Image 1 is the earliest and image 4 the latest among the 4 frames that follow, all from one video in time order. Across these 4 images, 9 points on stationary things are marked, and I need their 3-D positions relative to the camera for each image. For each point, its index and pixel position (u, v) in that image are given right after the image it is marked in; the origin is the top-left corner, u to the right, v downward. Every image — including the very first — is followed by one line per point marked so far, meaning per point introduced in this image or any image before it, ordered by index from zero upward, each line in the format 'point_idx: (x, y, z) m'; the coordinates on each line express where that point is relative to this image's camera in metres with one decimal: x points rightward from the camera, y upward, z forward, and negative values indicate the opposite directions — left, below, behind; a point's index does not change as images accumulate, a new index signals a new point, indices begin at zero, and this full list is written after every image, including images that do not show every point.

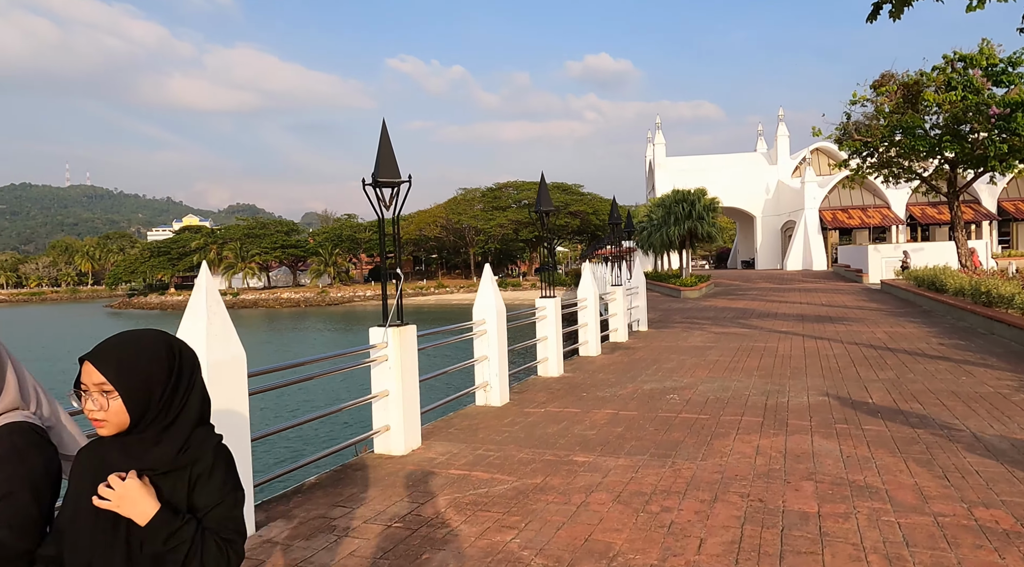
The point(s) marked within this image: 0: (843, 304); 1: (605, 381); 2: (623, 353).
0: (+8.6, -0.5, +18.7) m
1: (+0.9, -0.9, +6.7) m
2: (+1.4, -0.9, +9.2) m
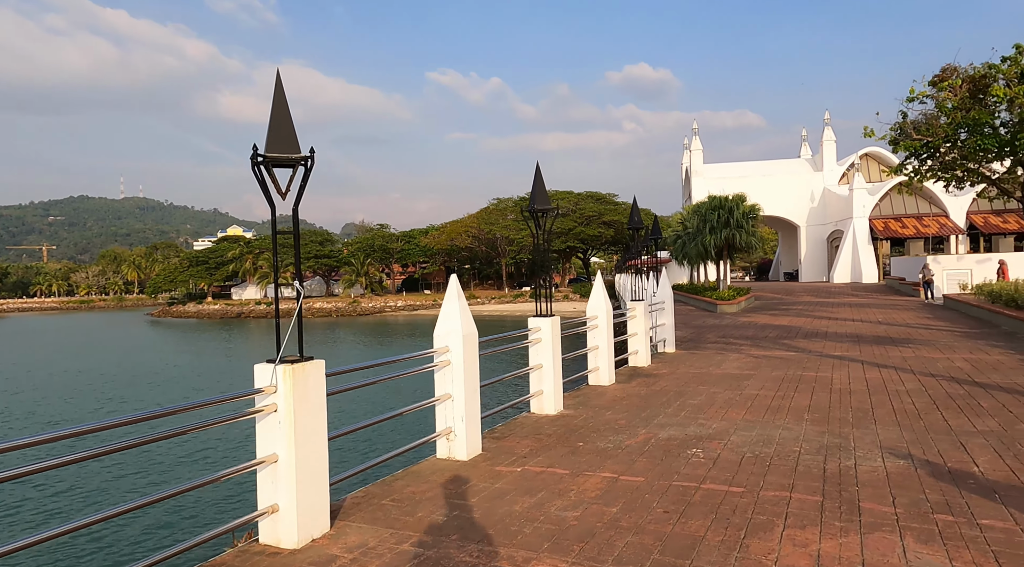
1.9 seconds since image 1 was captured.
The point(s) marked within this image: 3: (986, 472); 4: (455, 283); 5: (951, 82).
0: (+9.1, -0.9, +16.9) m
1: (+0.7, -1.0, +5.3) m
2: (+1.4, -1.1, +7.8) m
3: (+2.8, -1.1, +4.3) m
4: (-0.3, 0.0, +4.2) m
5: (+13.5, +6.0, +22.6) m
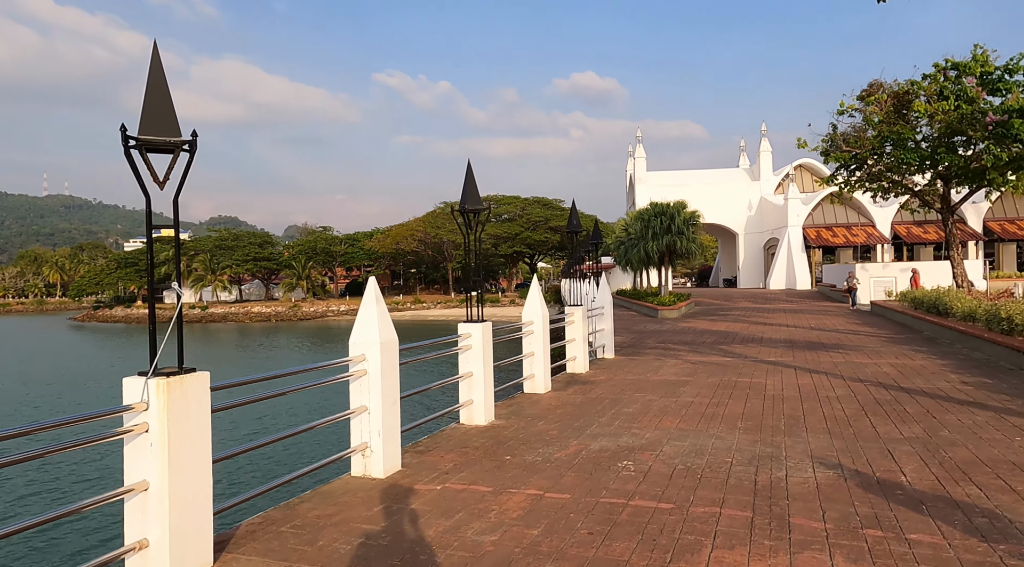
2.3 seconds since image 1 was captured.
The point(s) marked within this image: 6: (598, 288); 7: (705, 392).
0: (+7.7, -1.1, +17.3) m
1: (+0.2, -1.1, +5.1) m
2: (+0.7, -1.1, +7.7) m
3: (+2.4, -1.2, +4.2) m
4: (-0.8, 0.0, +4.0) m
5: (+11.7, +5.8, +23.3) m
6: (+1.3, -0.1, +11.3) m
7: (+2.1, -1.2, +7.7) m
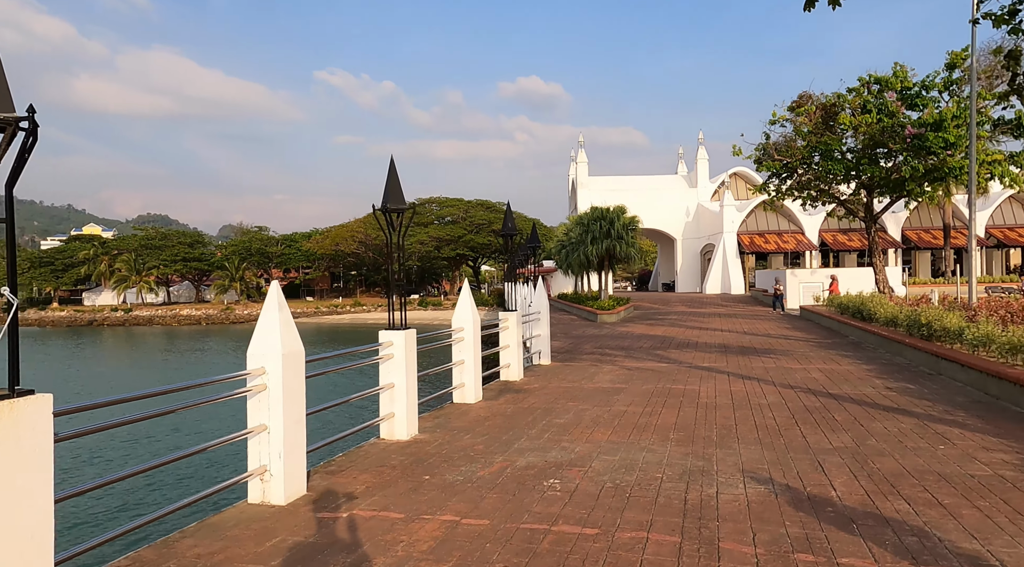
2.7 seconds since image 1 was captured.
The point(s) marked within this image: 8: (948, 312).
0: (+6.2, -1.2, +17.6) m
1: (-0.3, -1.1, +4.9) m
2: (0.0, -1.2, +7.4) m
3: (+1.9, -1.2, +4.1) m
4: (-1.2, -0.1, +3.6) m
5: (+9.7, +5.6, +23.9) m
6: (+0.3, -0.1, +11.1) m
7: (+1.3, -1.2, +7.6) m
8: (+7.6, -0.5, +12.6) m
